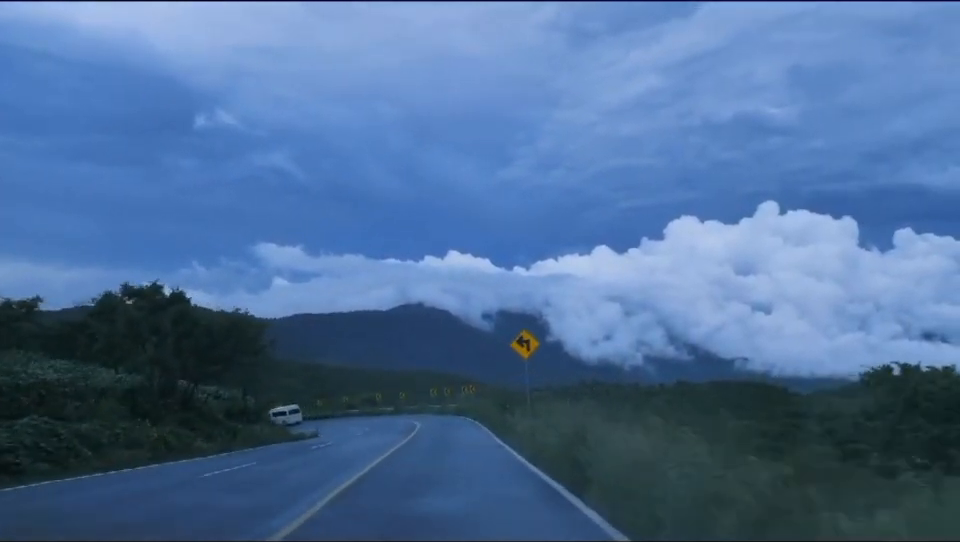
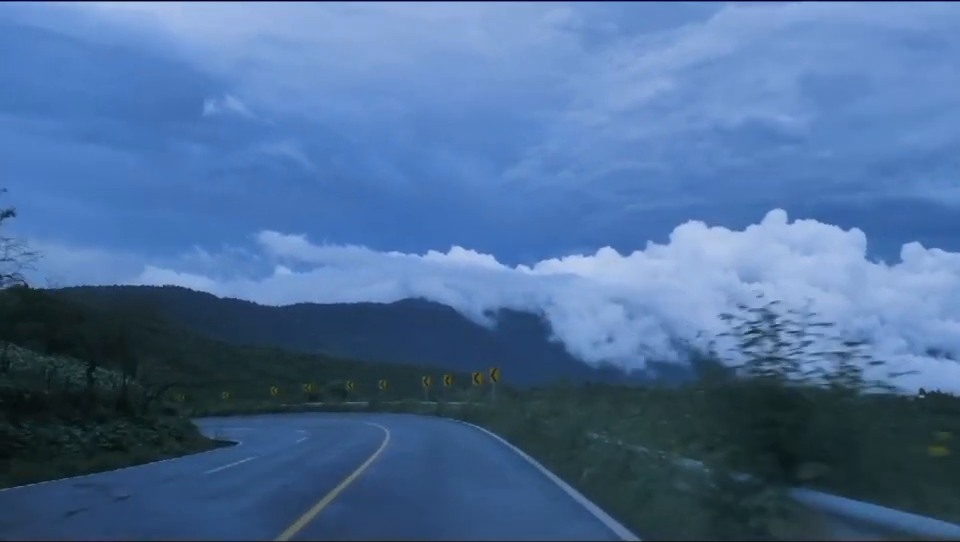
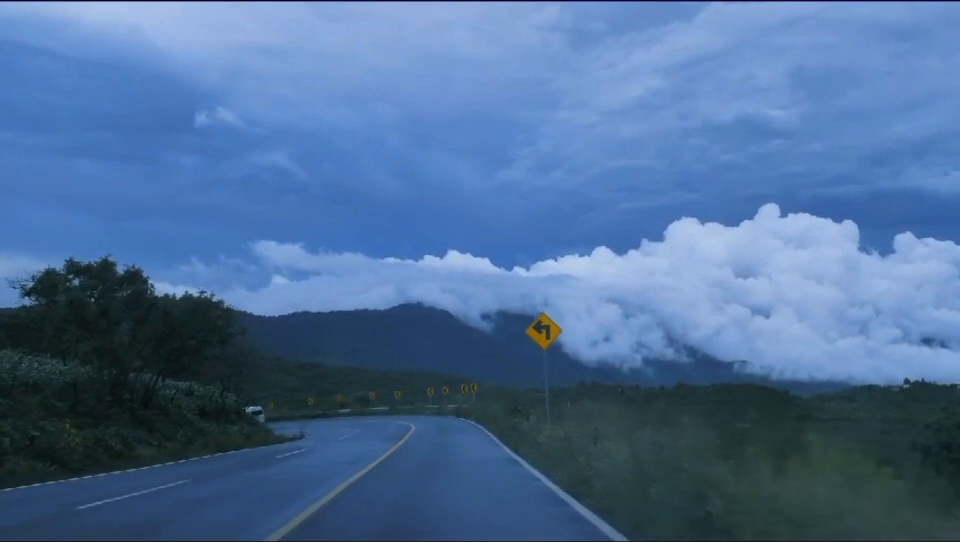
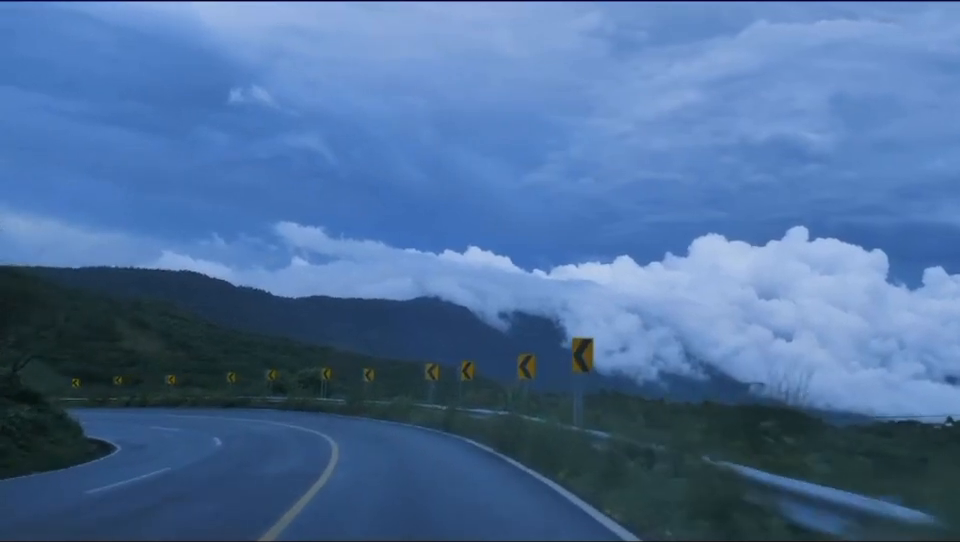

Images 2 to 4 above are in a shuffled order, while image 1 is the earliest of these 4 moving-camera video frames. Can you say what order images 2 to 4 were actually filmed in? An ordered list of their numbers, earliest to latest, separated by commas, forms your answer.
3, 2, 4
